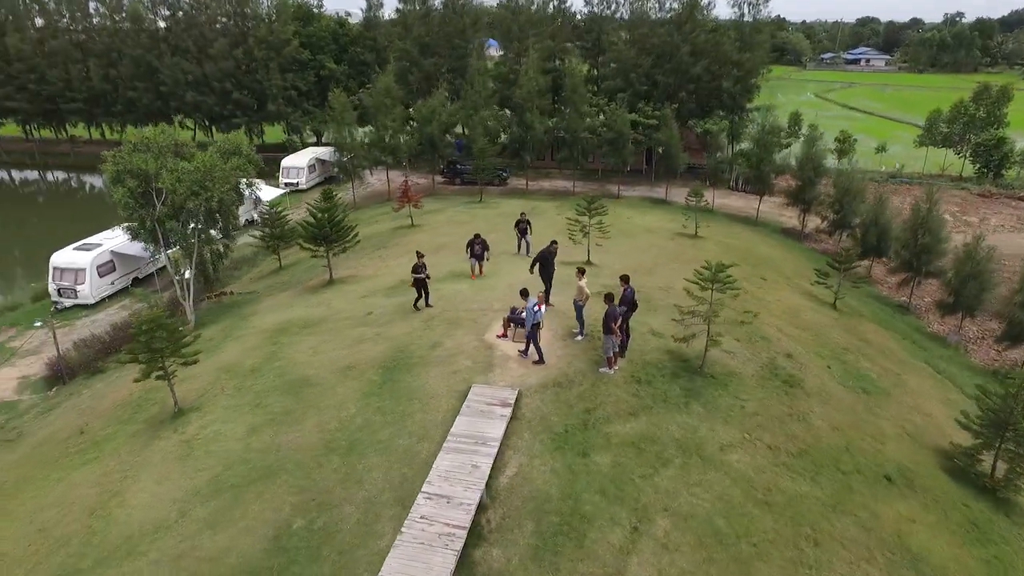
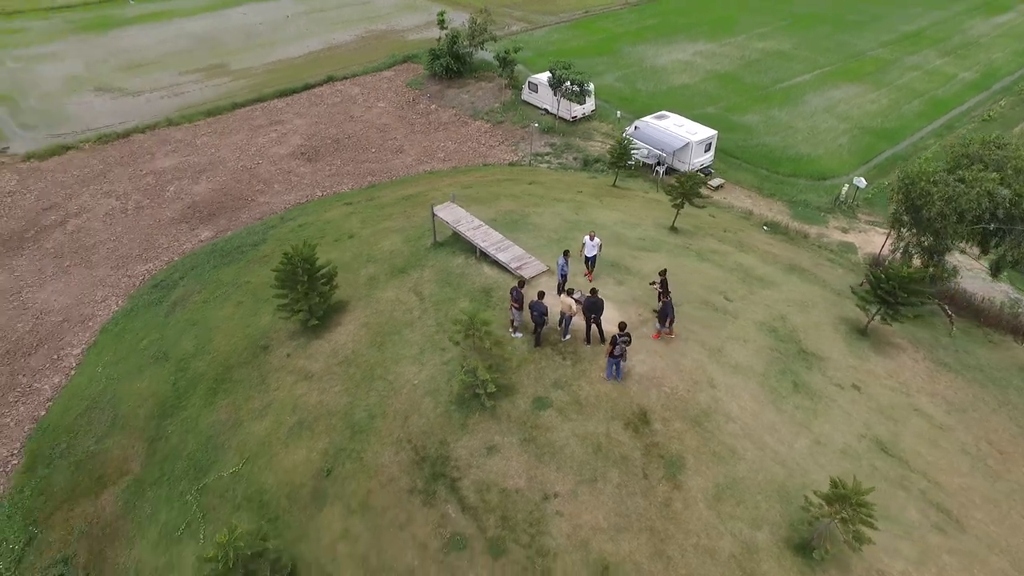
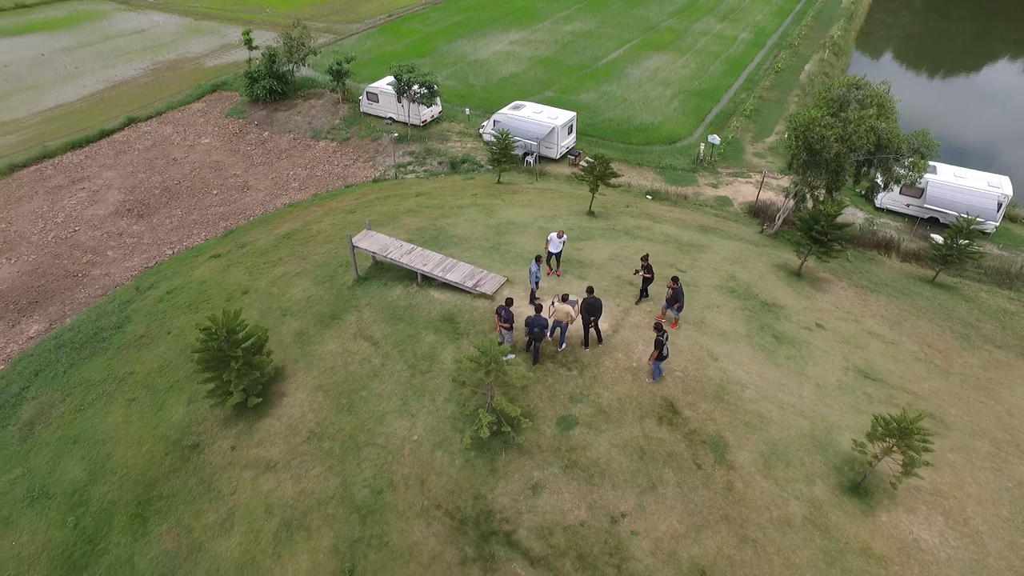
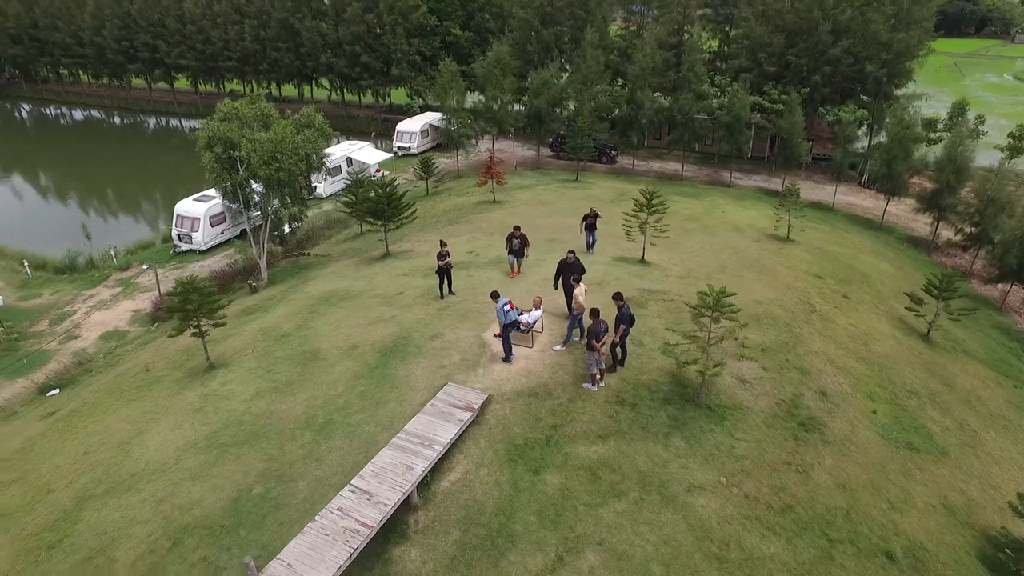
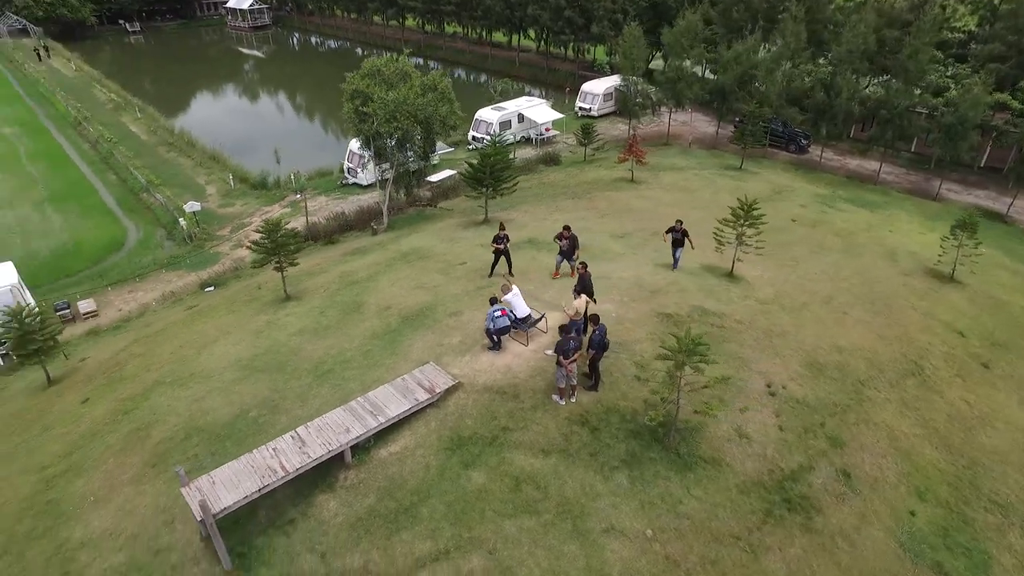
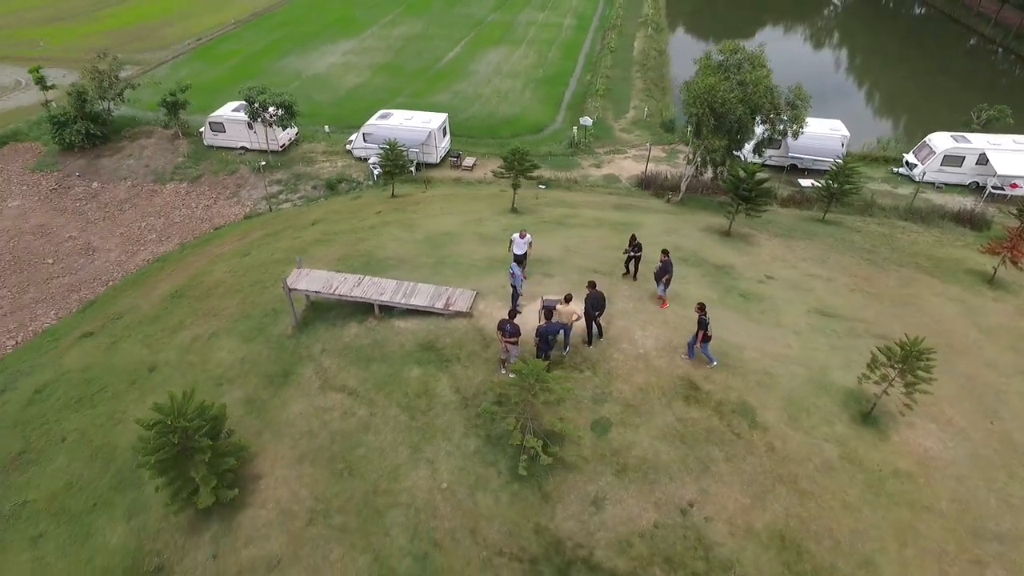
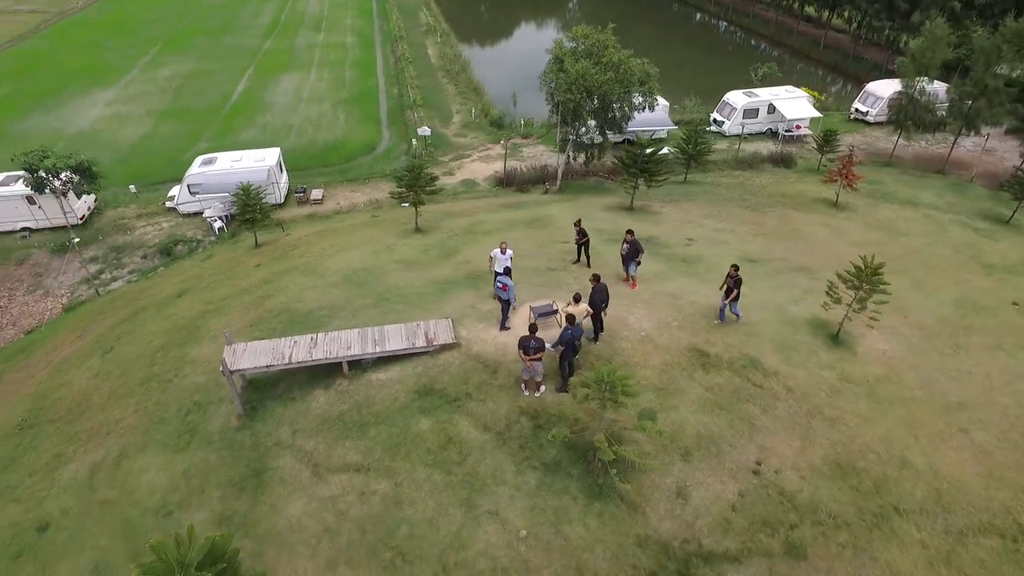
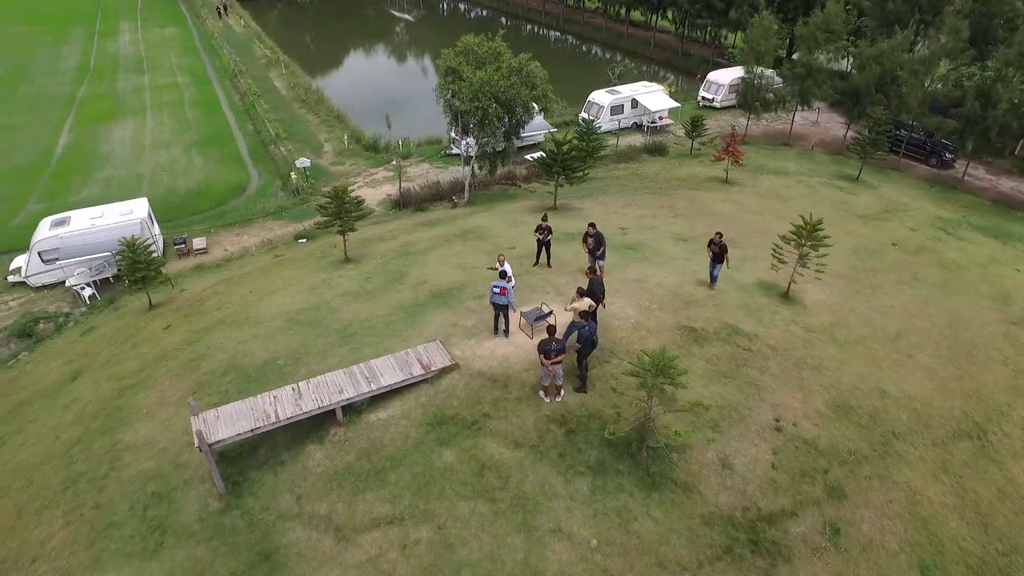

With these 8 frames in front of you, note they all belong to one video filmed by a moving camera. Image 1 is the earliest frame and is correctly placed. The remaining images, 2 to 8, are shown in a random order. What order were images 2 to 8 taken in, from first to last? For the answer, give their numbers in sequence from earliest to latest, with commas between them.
4, 5, 8, 7, 6, 3, 2
